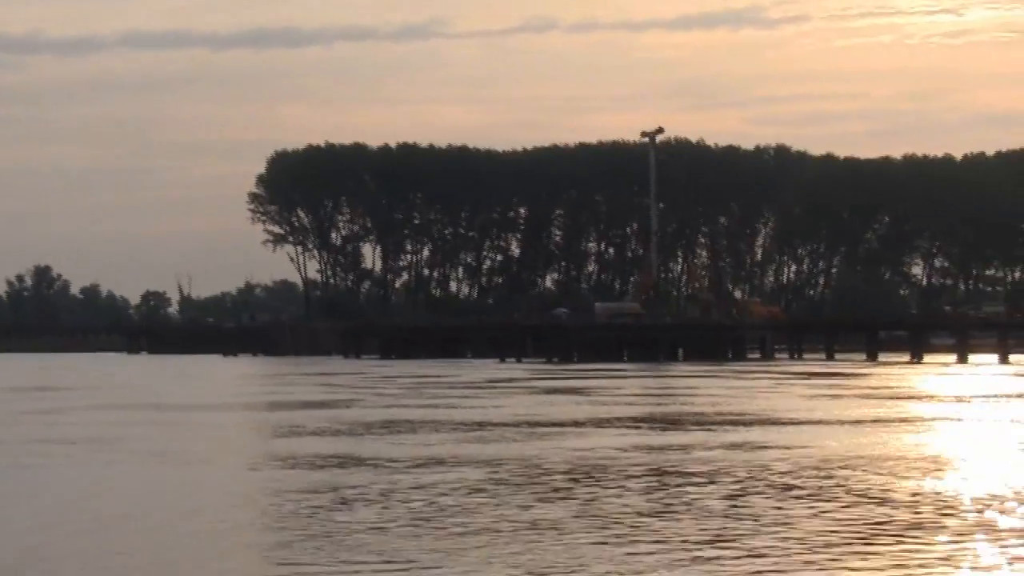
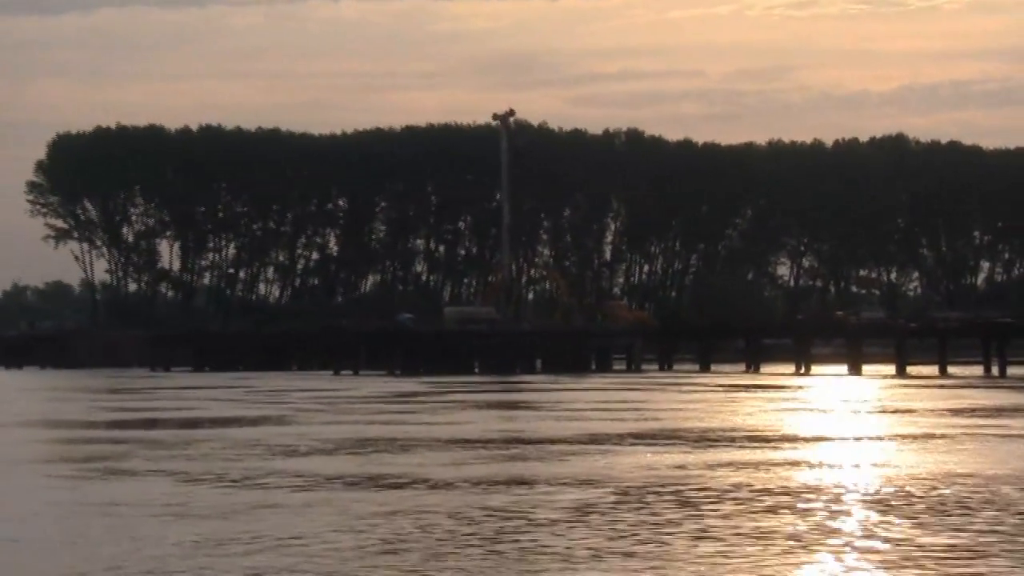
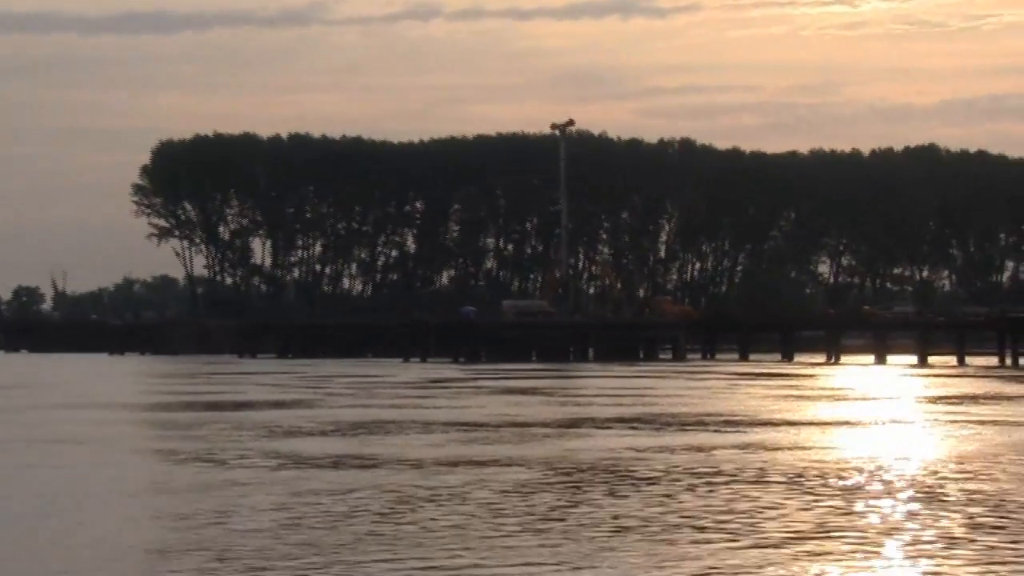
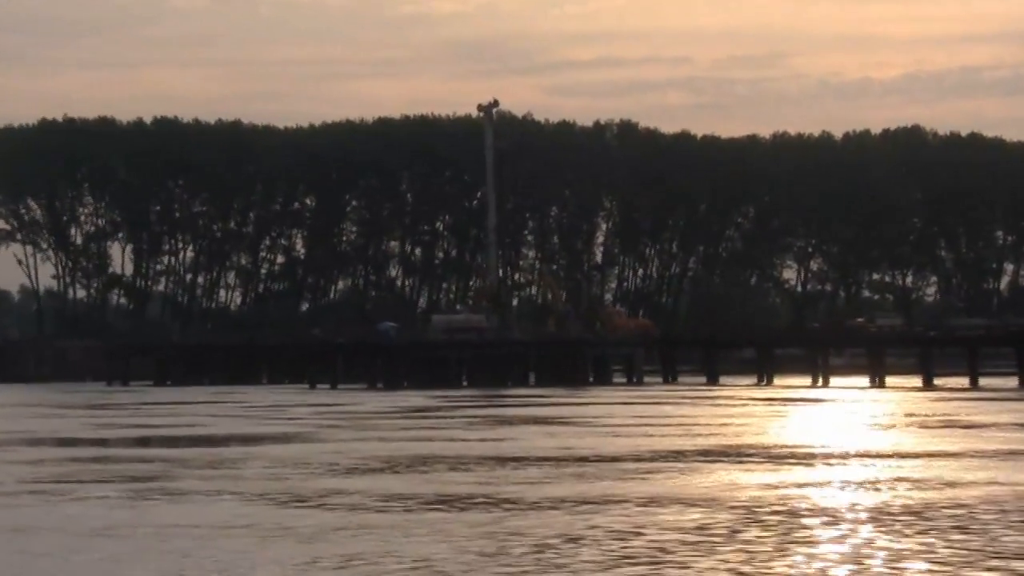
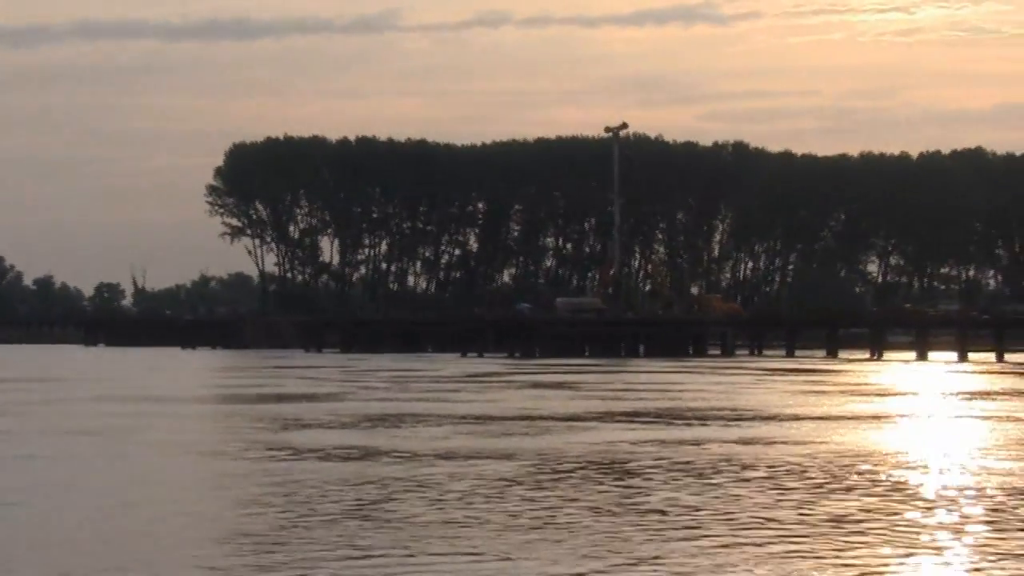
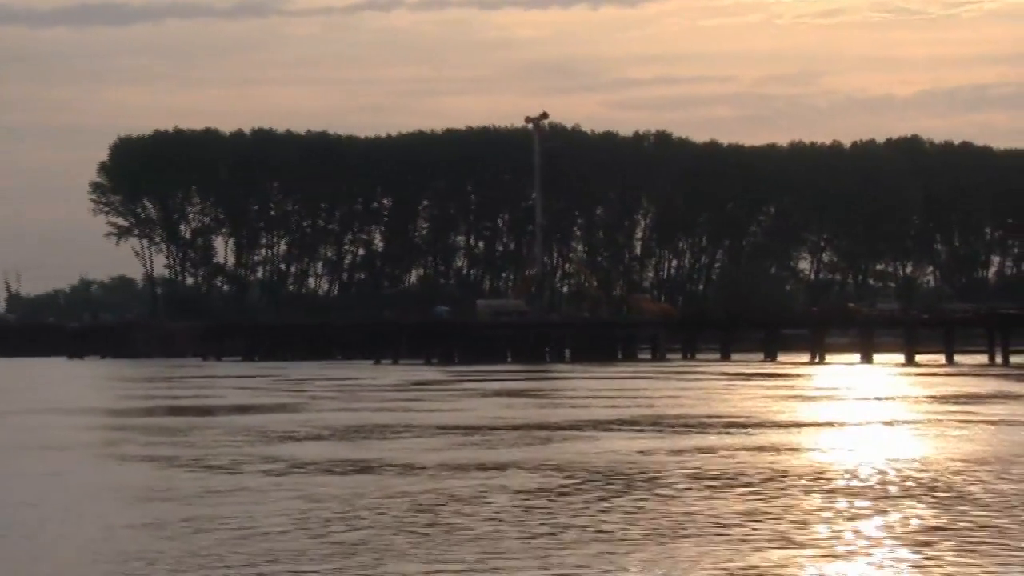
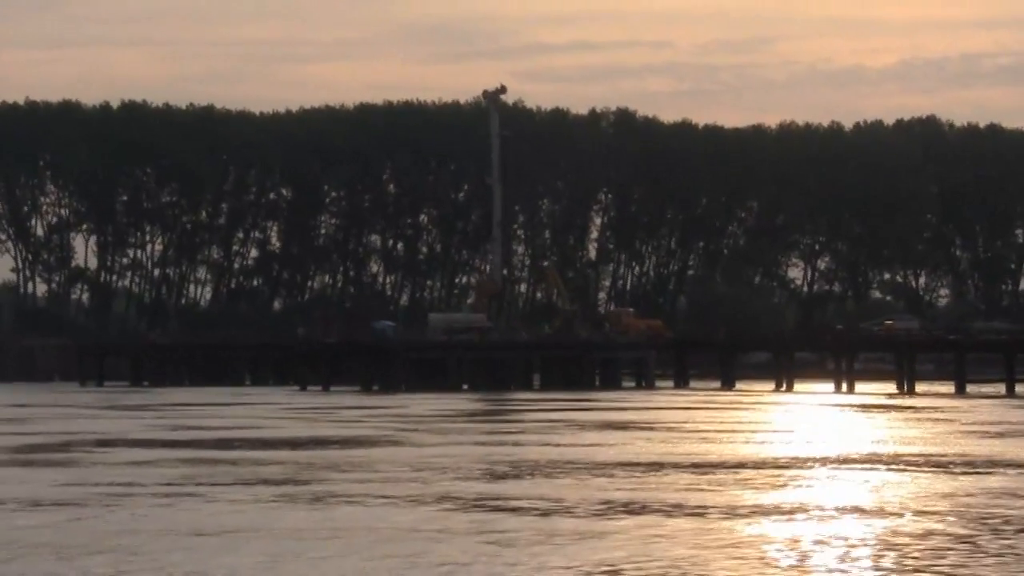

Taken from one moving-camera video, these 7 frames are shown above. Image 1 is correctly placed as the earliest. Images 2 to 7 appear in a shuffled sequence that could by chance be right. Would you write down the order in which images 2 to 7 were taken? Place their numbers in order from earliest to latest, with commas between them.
5, 3, 6, 2, 4, 7
